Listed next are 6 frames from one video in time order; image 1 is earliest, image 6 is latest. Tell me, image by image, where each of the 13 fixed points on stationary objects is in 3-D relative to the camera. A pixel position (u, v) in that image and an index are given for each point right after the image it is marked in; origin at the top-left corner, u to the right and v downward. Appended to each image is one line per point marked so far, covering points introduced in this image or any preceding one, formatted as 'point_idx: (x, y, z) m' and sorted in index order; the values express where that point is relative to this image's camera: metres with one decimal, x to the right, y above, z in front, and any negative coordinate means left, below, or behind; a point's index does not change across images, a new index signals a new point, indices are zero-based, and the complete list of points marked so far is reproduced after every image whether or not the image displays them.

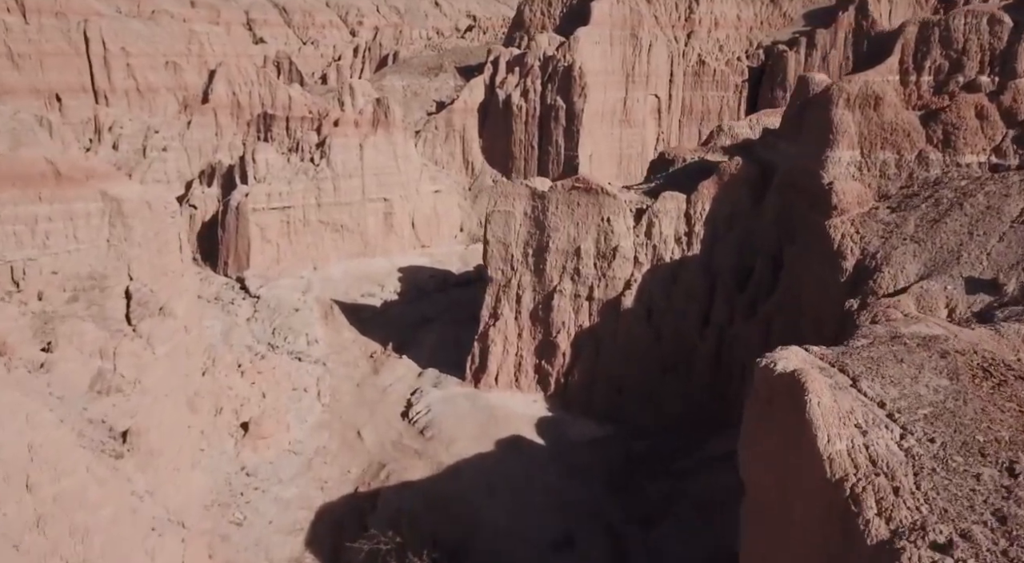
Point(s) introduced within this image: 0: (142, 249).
0: (-6.1, +0.5, +14.0) m
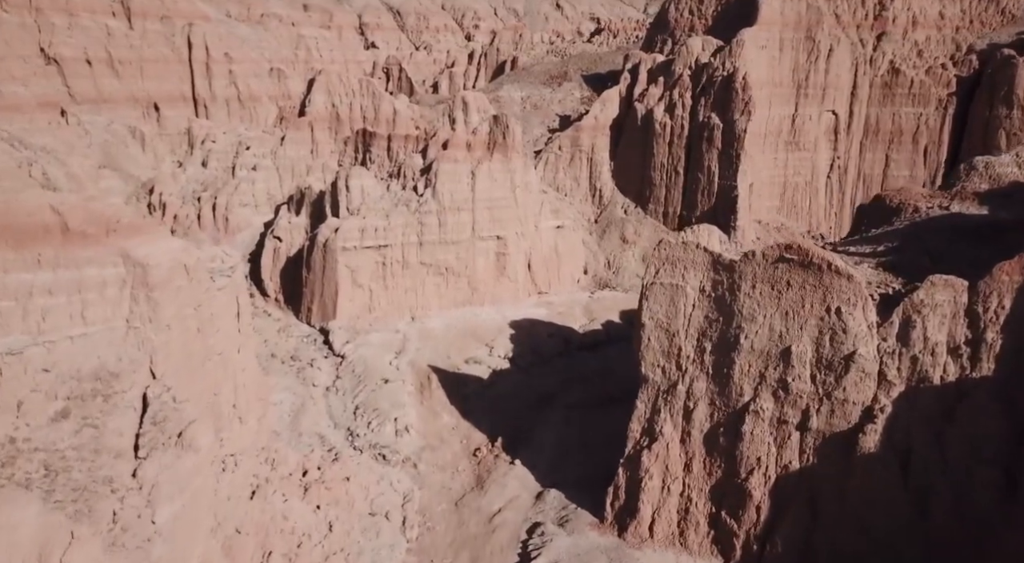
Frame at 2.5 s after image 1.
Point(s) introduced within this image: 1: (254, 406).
0: (-4.0, -0.6, +10.1) m
1: (-3.8, -1.9, +12.5) m
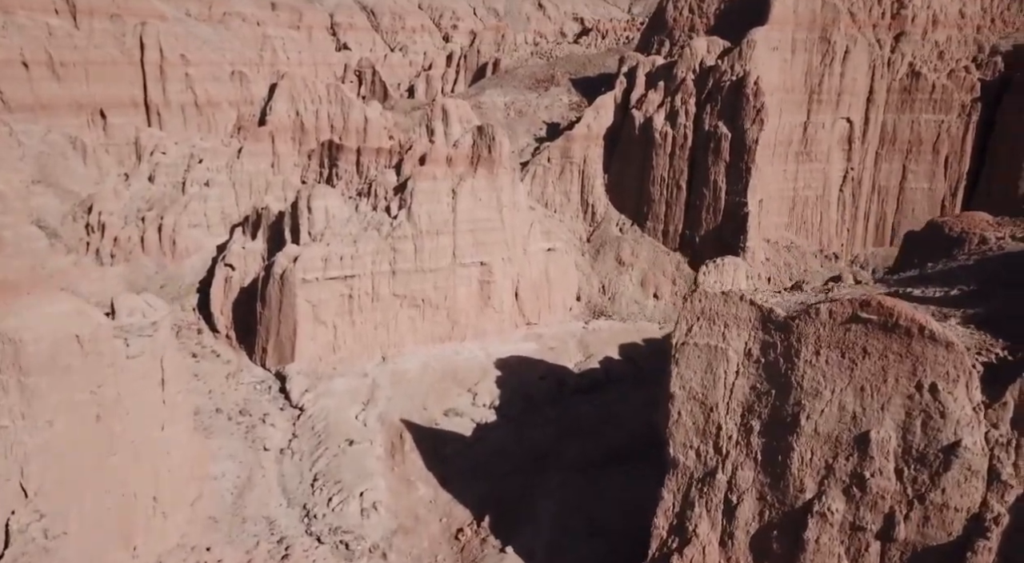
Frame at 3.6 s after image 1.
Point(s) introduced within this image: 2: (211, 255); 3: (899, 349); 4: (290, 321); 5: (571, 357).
0: (-4.1, -1.3, +7.7) m
1: (-3.9, -2.6, +10.0) m
2: (-7.0, +0.6, +19.9) m
3: (+3.4, -0.7, +7.5) m
4: (-4.1, -0.8, +15.9) m
5: (+1.3, -1.6, +17.8) m
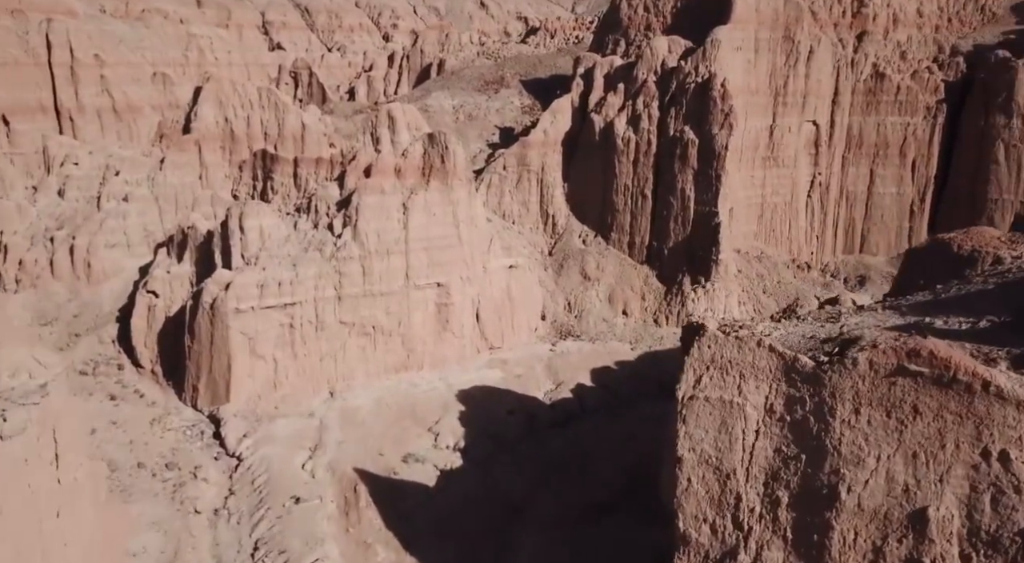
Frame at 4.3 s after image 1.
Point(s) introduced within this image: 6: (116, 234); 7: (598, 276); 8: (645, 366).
0: (-4.1, -1.8, +5.9) m
1: (-4.1, -3.0, +8.2) m
2: (-7.9, +0.1, +17.9) m
3: (+3.3, -1.0, +6.2) m
4: (-4.8, -1.3, +14.1) m
5: (+0.5, -2.0, +16.3) m
6: (-8.4, +1.0, +18.1) m
7: (+1.9, +0.1, +19.3) m
8: (+2.7, -1.7, +17.4) m
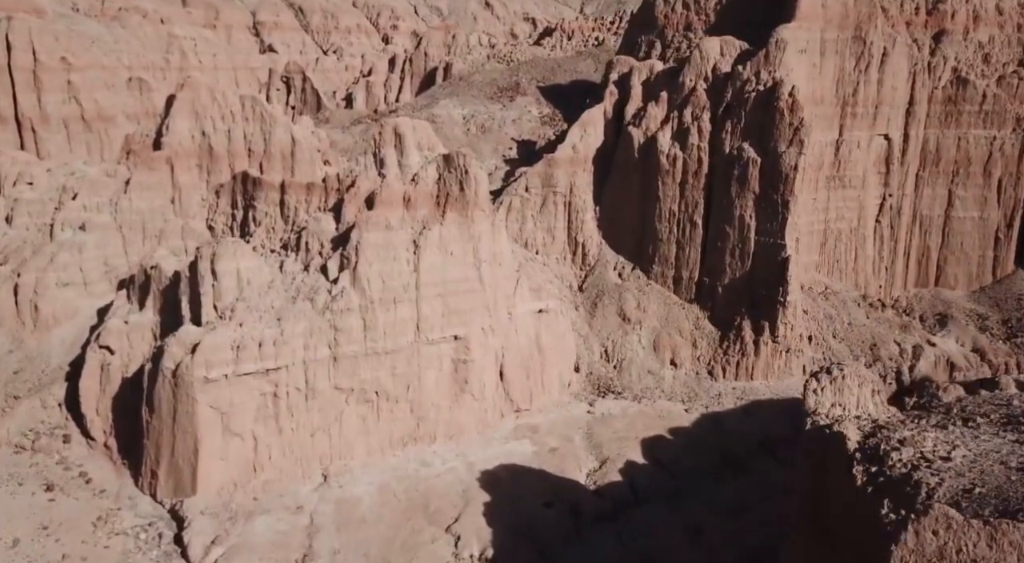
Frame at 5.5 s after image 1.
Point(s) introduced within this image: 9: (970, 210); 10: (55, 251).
0: (-3.6, -2.5, +3.0) m
1: (-3.5, -3.8, +5.3) m
2: (-7.4, -0.8, +15.0) m
3: (+3.9, -1.8, +3.3) m
4: (-4.3, -2.1, +11.2) m
5: (+1.1, -2.8, +13.4) m
6: (-7.9, +0.2, +15.1) m
7: (+2.4, -0.7, +16.4) m
8: (+3.3, -2.6, +14.5) m
9: (+10.0, +1.6, +18.6) m
10: (-8.1, +0.5, +15.1) m
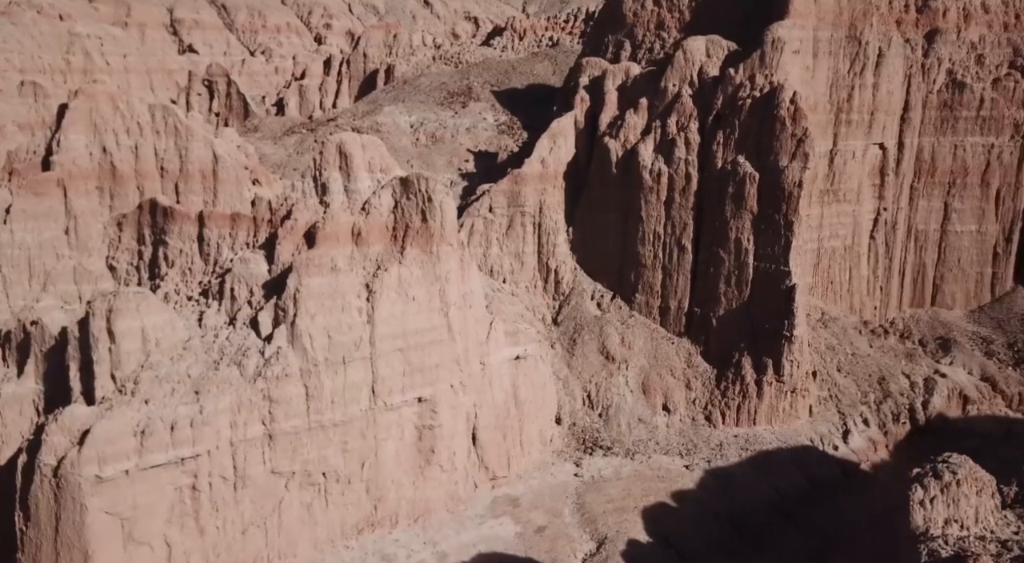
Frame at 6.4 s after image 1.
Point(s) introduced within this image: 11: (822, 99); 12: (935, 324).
0: (-3.1, -3.2, +0.5) m
1: (-3.2, -4.5, +2.8) m
2: (-7.9, -1.5, +12.2) m
3: (+4.3, -2.3, +1.4) m
4: (-4.4, -2.8, +8.7) m
5: (+0.8, -3.4, +11.3) m
6: (-8.3, -0.6, +12.3) m
7: (+1.9, -1.3, +14.3) m
8: (+2.9, -3.1, +12.5) m
9: (+9.2, +1.2, +17.1) m
10: (-8.5, -0.3, +12.3) m
11: (+5.8, +3.4, +15.9) m
12: (+8.5, -0.8, +17.1) m
